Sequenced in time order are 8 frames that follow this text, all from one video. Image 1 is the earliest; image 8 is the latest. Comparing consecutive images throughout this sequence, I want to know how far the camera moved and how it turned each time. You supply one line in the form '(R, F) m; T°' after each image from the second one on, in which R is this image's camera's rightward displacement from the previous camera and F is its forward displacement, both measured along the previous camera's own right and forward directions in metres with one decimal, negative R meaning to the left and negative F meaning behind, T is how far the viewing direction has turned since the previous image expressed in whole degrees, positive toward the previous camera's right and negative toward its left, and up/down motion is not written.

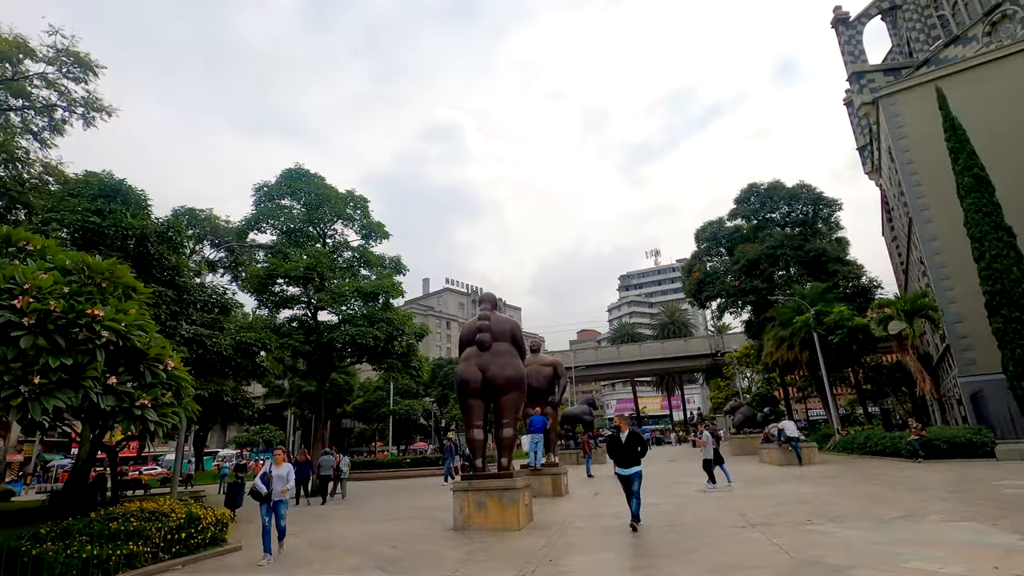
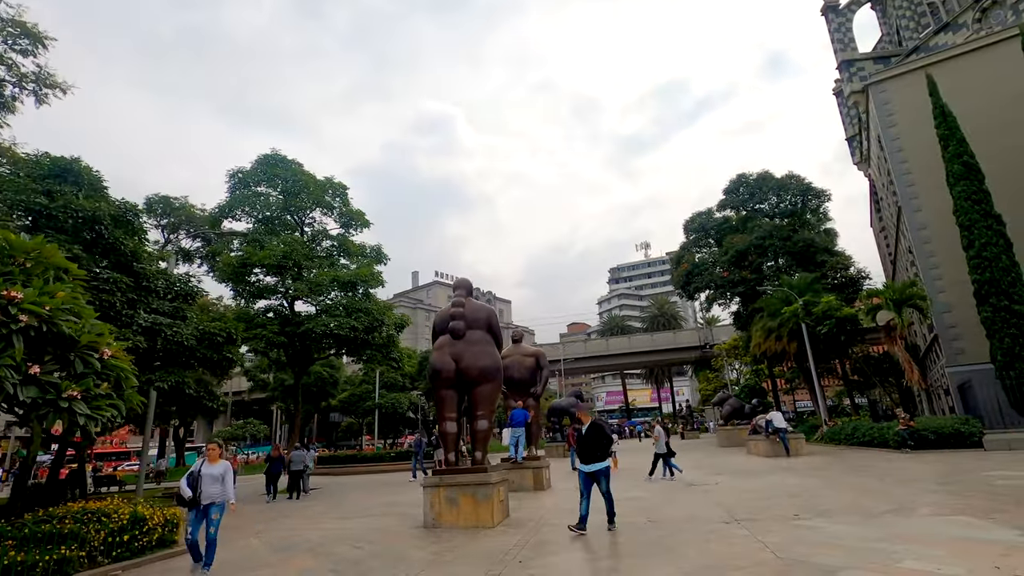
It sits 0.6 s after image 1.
(+0.2, +0.4) m; +1°
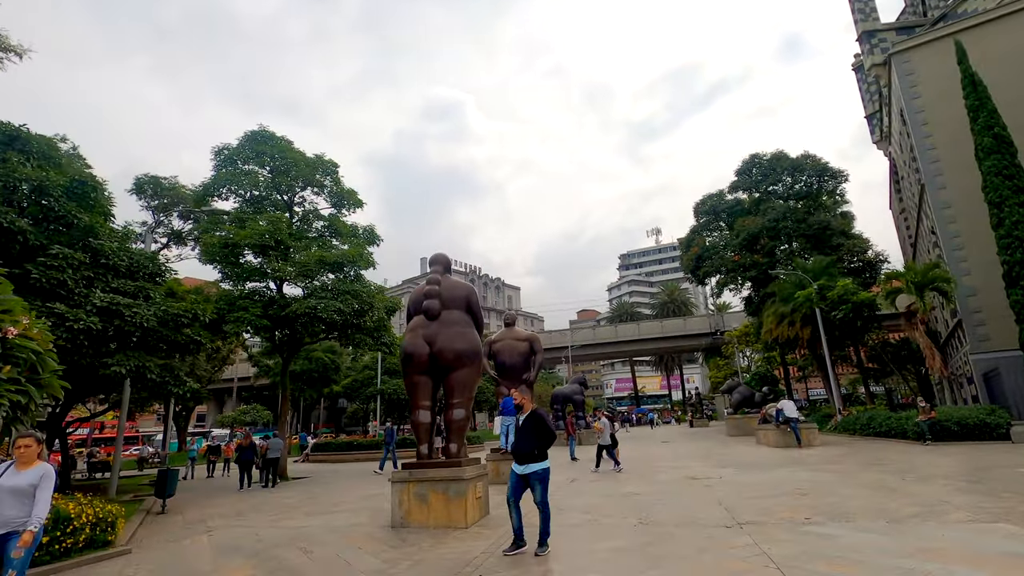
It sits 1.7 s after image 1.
(+0.4, +0.8) m; -1°
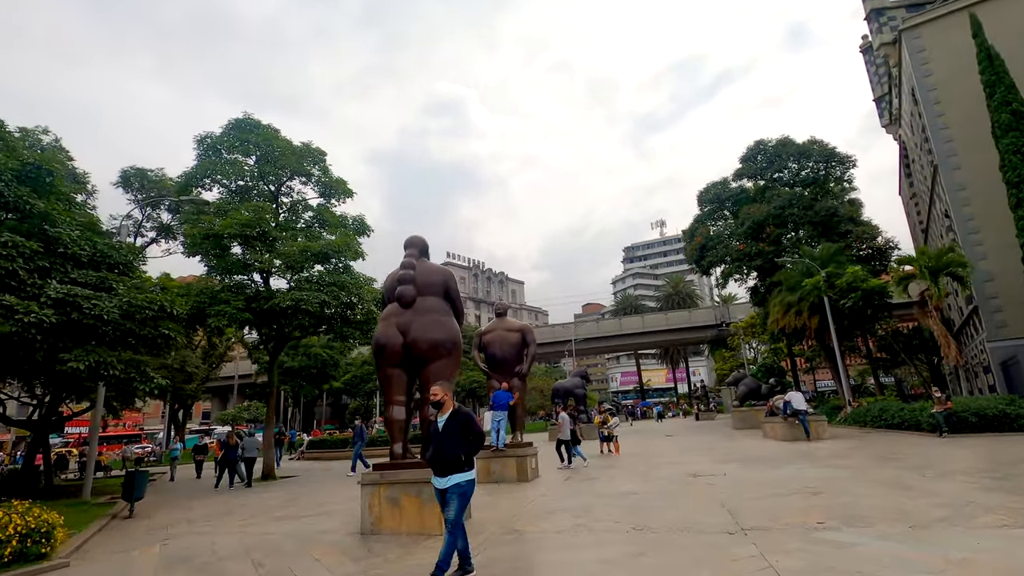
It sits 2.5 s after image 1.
(+0.3, +0.6) m; -1°
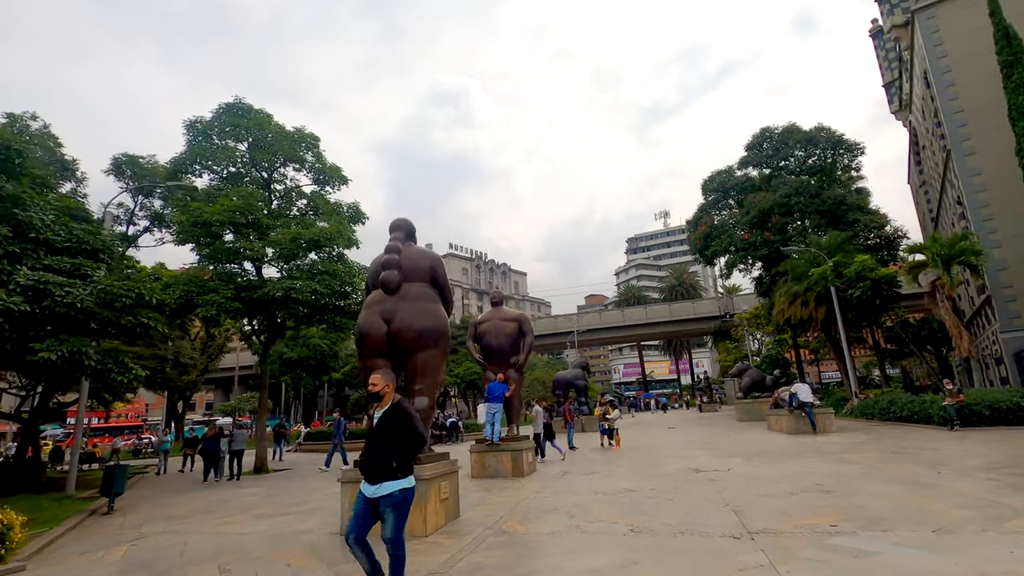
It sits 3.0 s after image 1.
(+0.1, +0.4) m; 0°
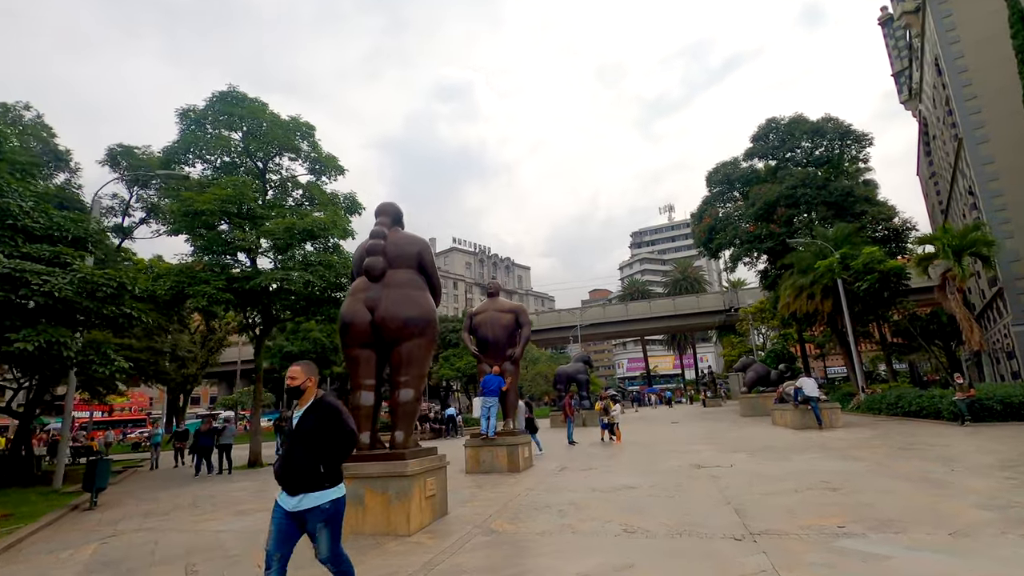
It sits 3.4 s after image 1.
(+0.1, +0.3) m; 0°
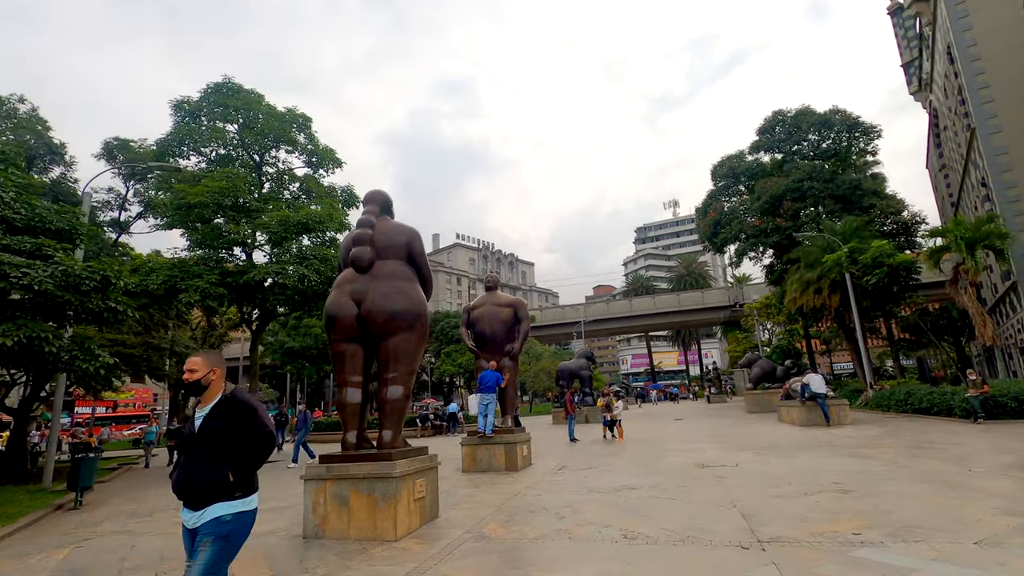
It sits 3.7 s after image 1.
(+0.1, +0.3) m; 0°
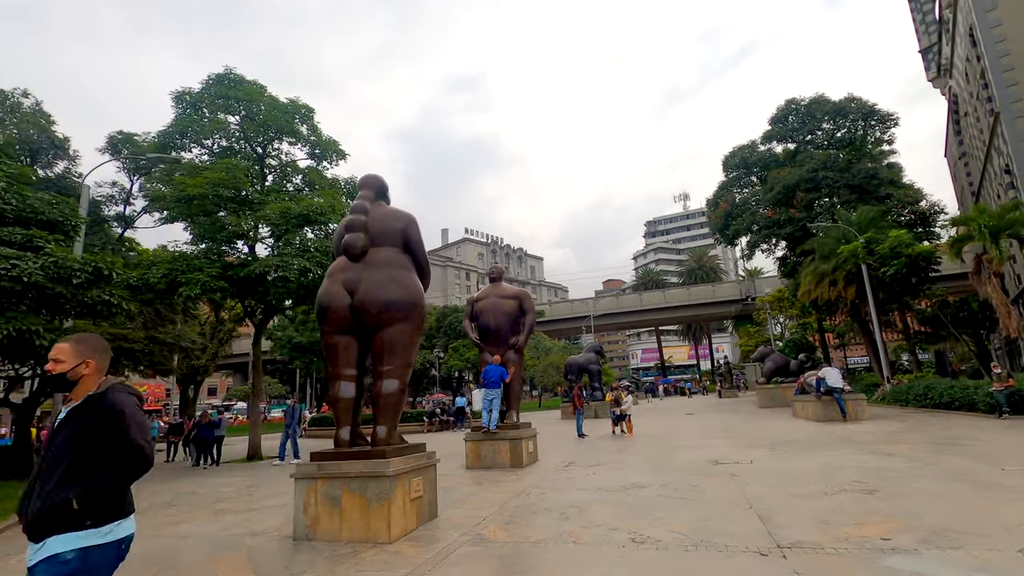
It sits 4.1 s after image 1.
(+0.1, +0.3) m; -1°
